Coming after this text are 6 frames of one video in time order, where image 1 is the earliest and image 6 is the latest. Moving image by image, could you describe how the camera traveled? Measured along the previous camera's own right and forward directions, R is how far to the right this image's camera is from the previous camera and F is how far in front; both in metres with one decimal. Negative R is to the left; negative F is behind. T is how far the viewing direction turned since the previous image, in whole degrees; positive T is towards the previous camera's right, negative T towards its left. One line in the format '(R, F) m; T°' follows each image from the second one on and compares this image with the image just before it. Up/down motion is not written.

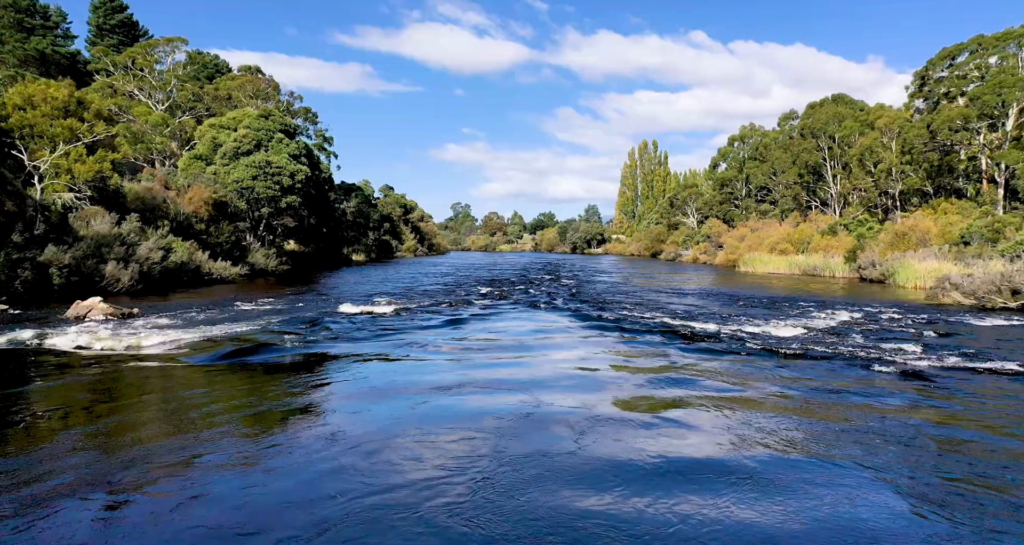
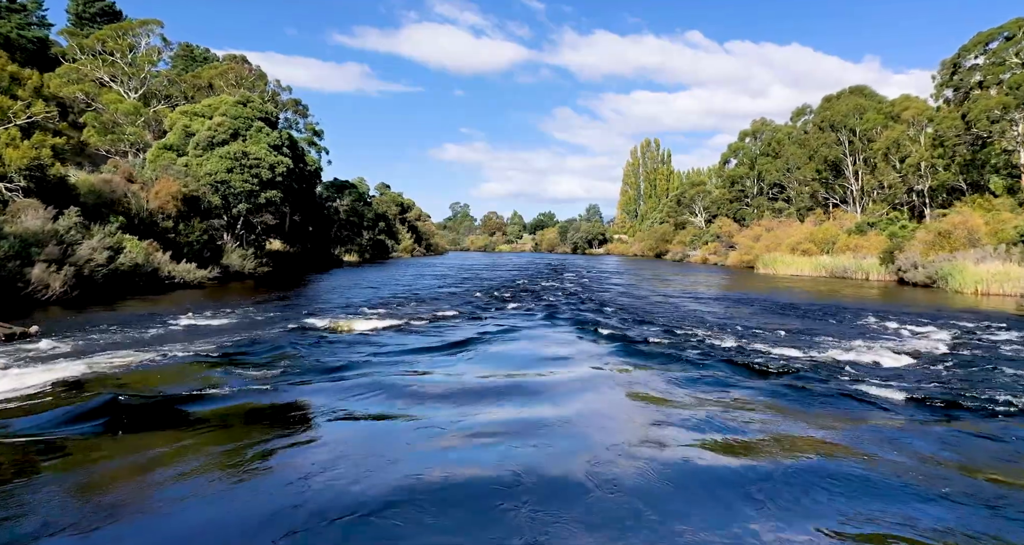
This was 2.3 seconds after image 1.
(-0.2, +2.8) m; 0°
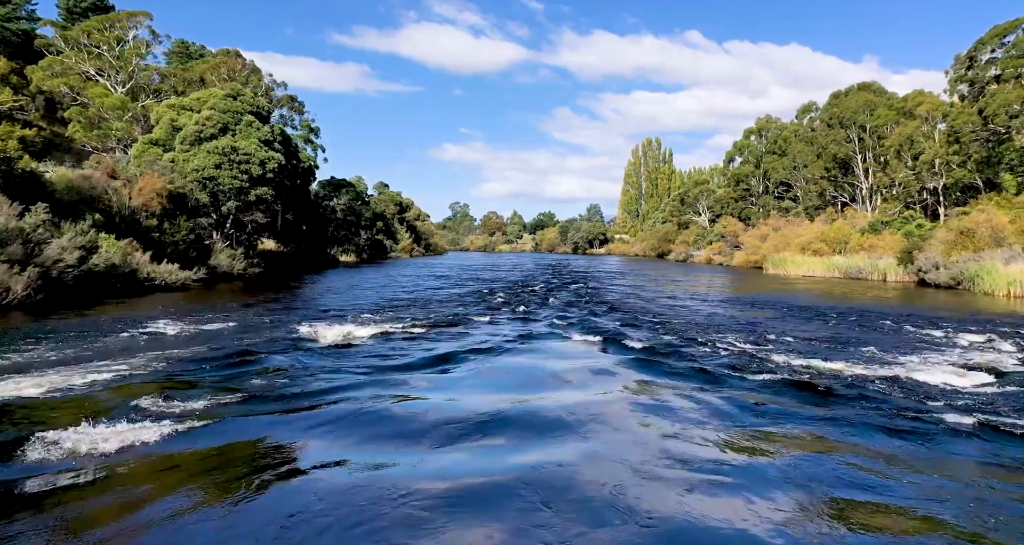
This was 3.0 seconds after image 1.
(-0.1, +1.2) m; 0°
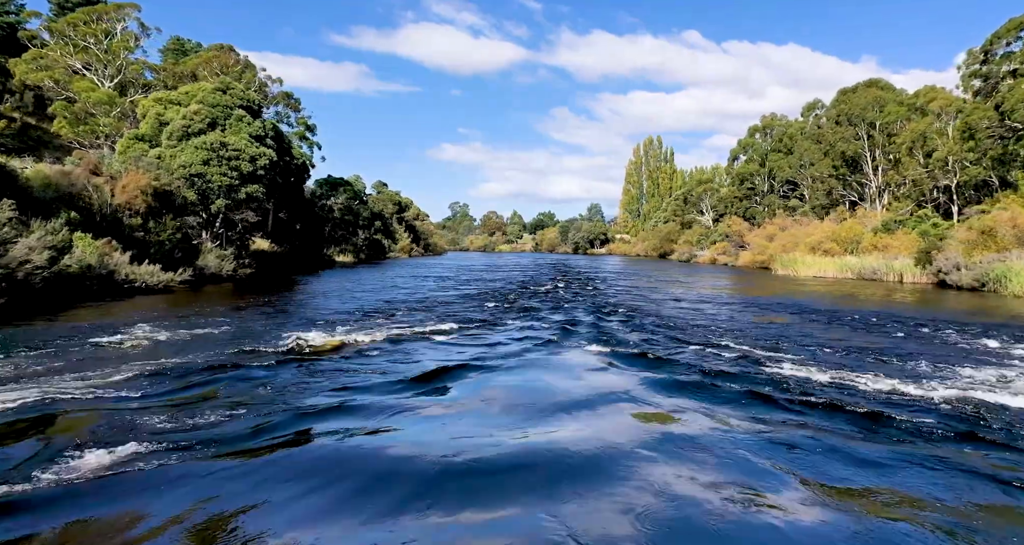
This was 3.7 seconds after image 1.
(-0.1, +1.1) m; 0°
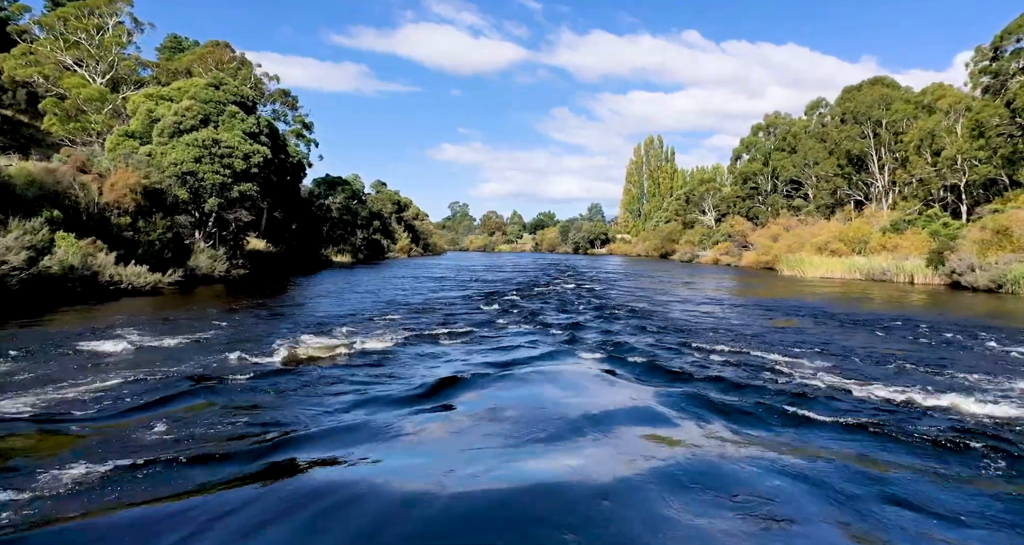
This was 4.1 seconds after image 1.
(0.0, +0.7) m; 0°
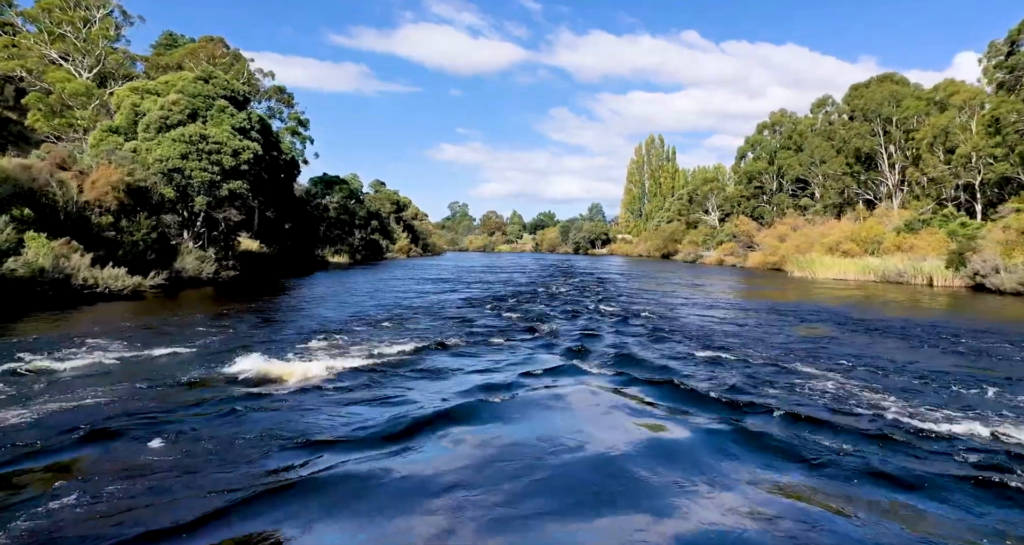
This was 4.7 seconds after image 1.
(-0.1, +1.0) m; 0°
